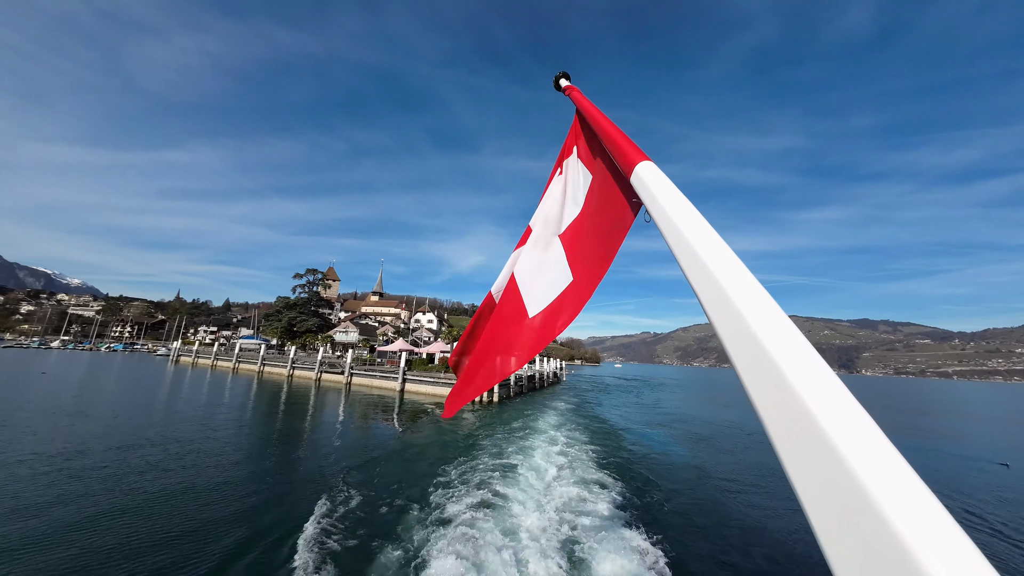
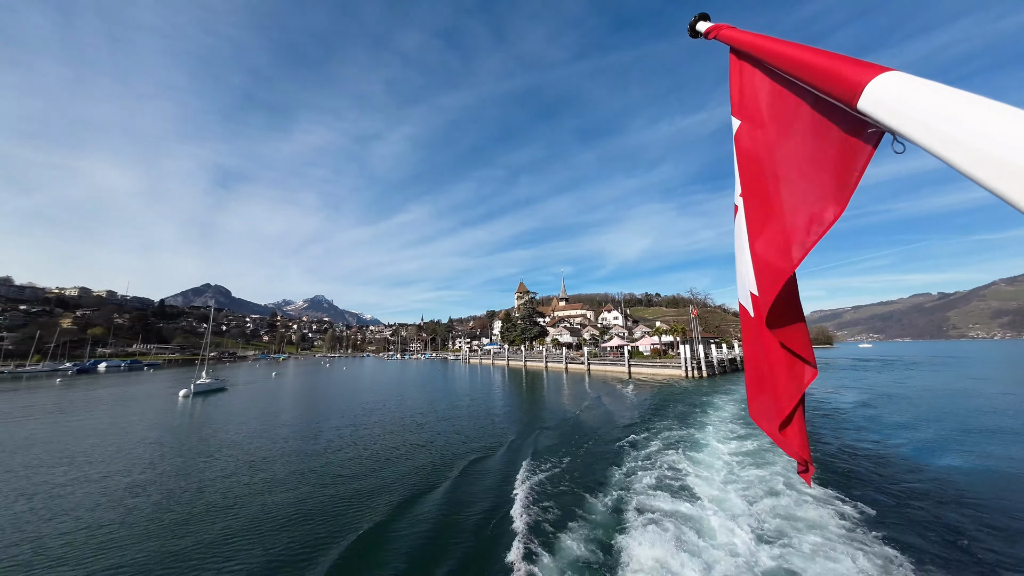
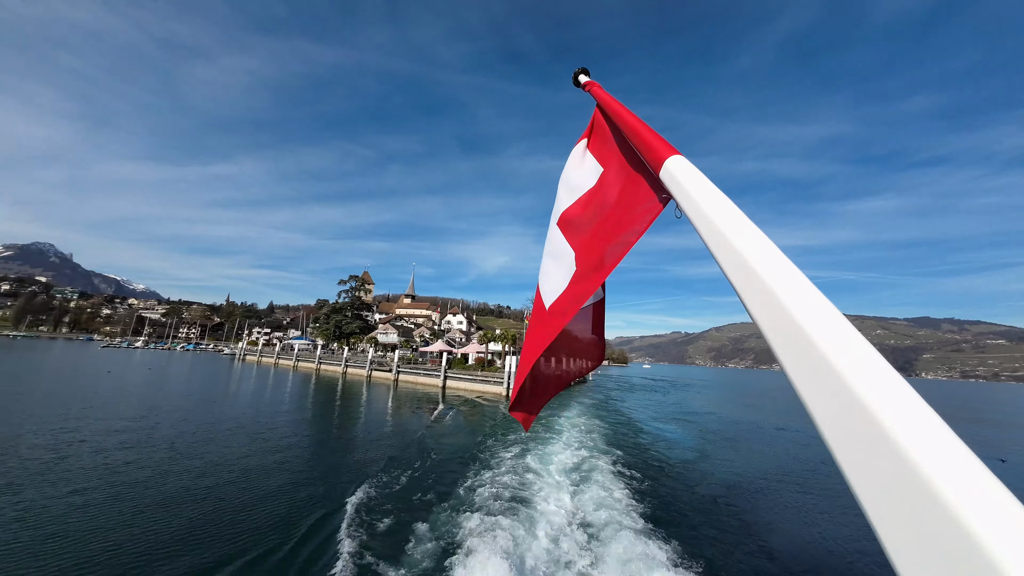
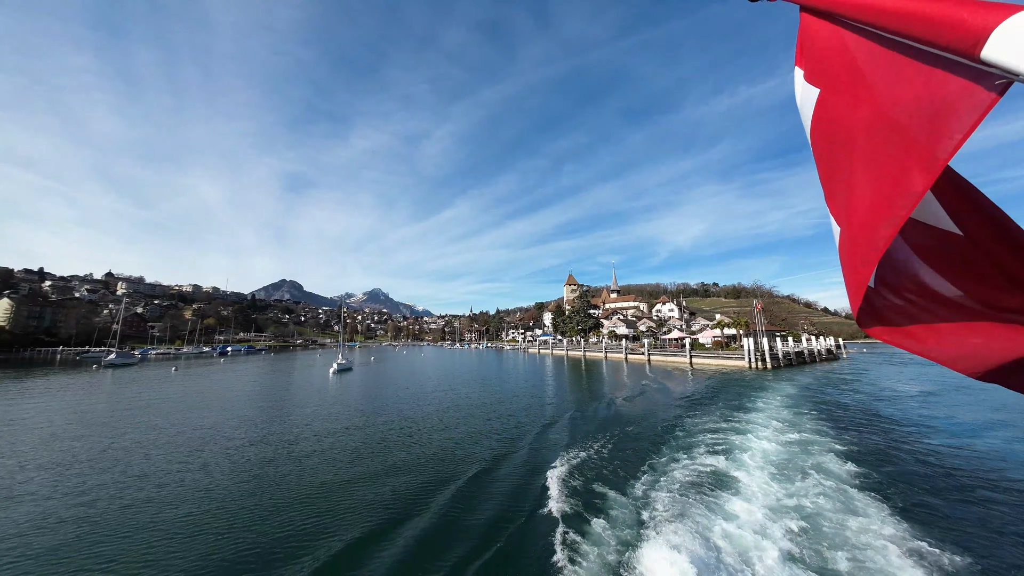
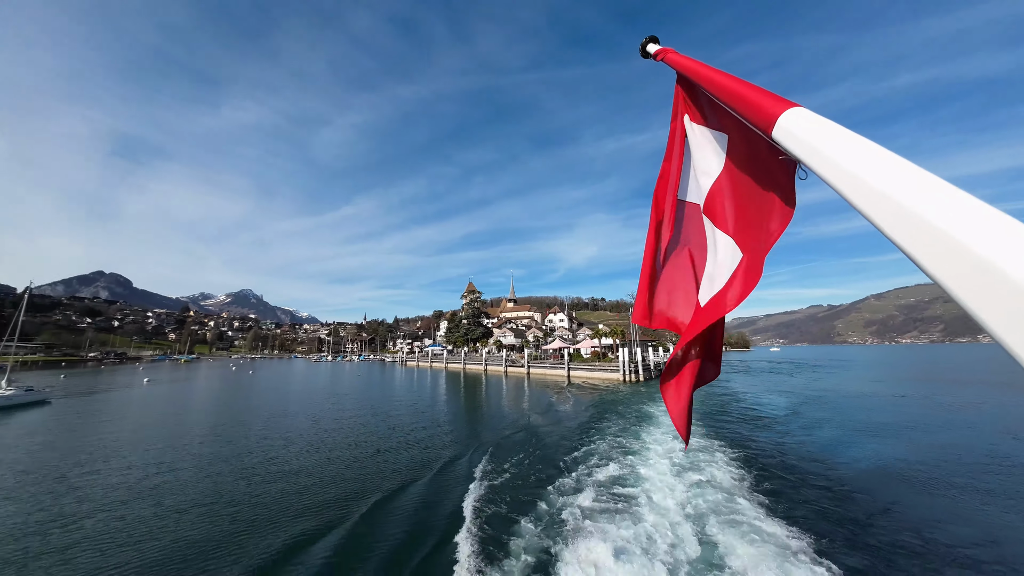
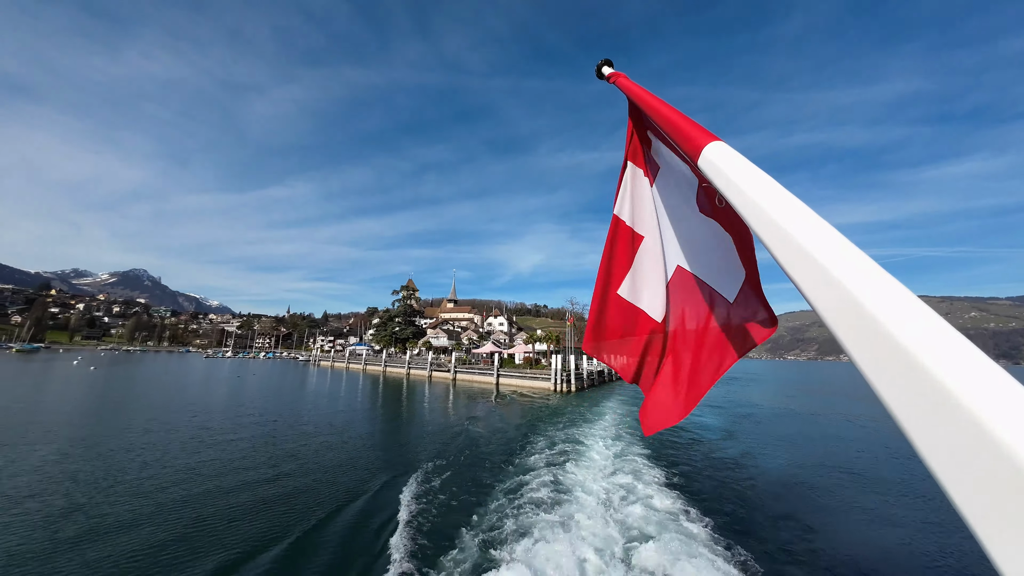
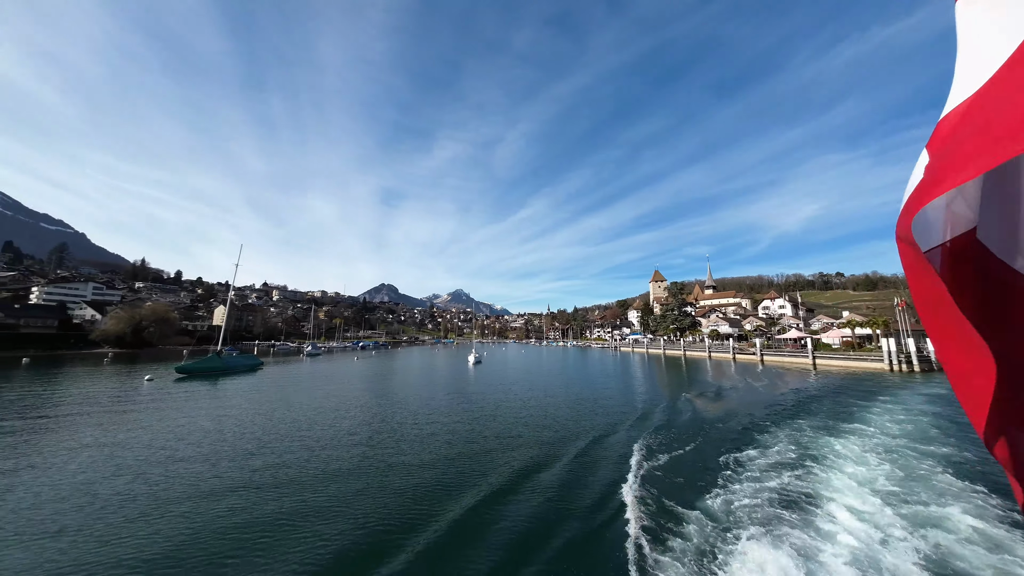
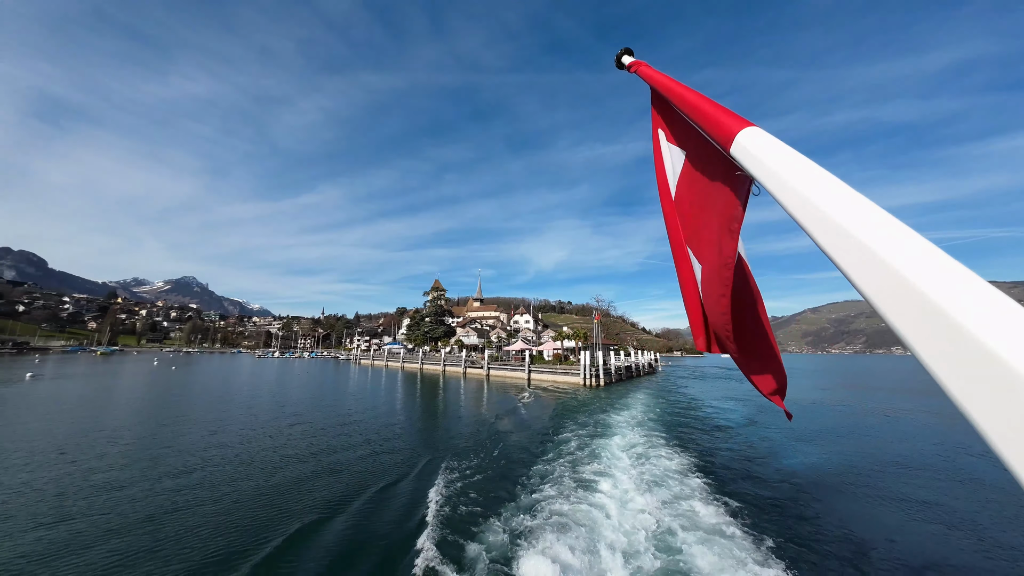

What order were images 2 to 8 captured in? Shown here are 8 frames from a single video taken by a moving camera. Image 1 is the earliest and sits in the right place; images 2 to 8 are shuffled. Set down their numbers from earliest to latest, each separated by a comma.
3, 6, 8, 5, 2, 4, 7
